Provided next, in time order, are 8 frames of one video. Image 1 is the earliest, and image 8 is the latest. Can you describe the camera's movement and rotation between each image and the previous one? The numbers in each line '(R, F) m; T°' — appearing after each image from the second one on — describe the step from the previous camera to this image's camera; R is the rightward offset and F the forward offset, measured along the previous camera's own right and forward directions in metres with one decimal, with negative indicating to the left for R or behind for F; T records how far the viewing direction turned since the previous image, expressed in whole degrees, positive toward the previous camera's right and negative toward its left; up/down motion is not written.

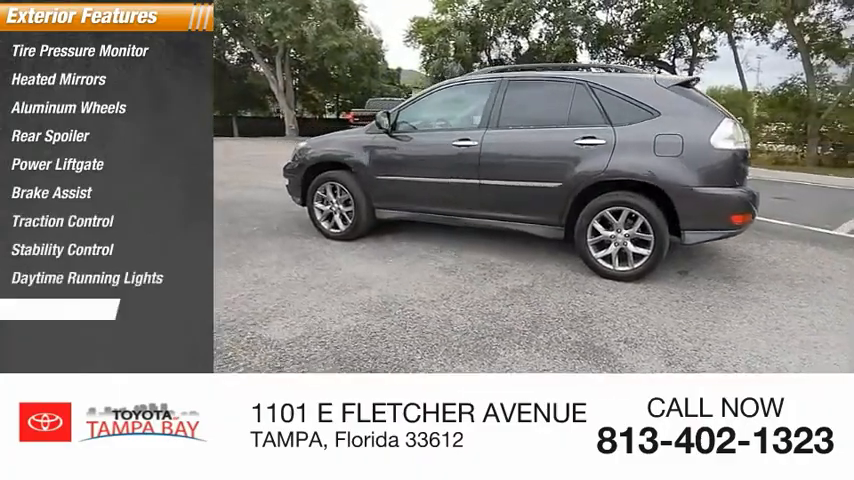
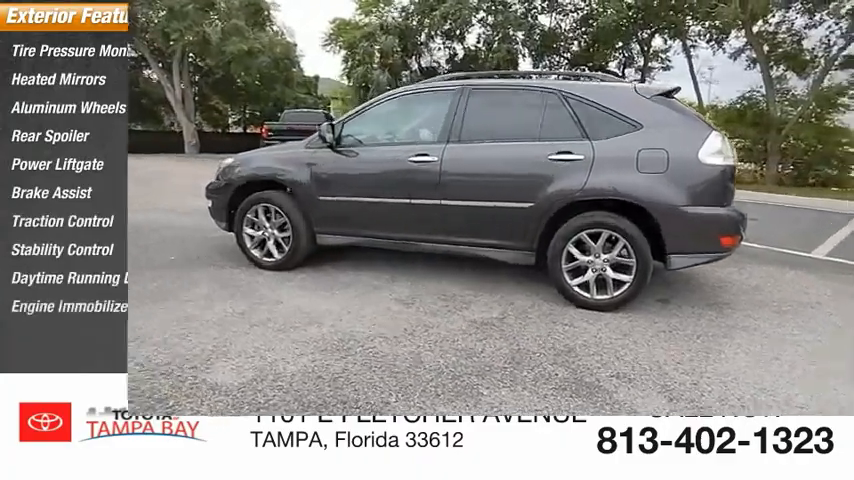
(-0.4, +0.6) m; +10°
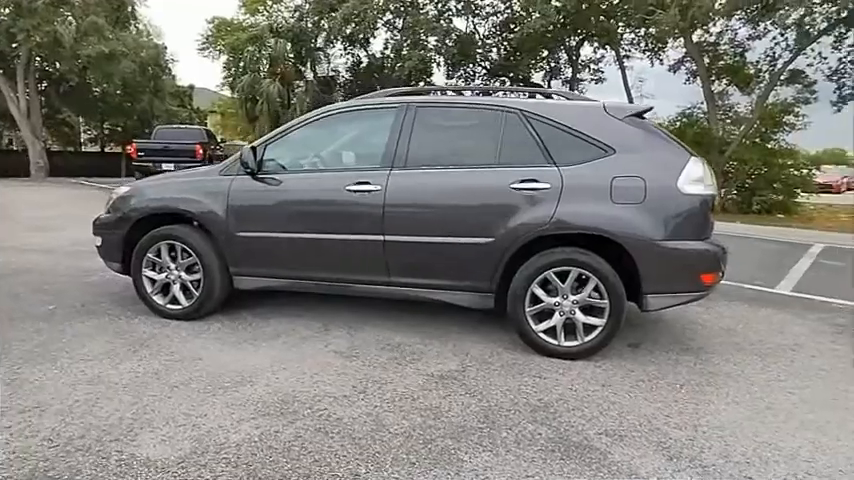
(-0.3, +0.6) m; +10°
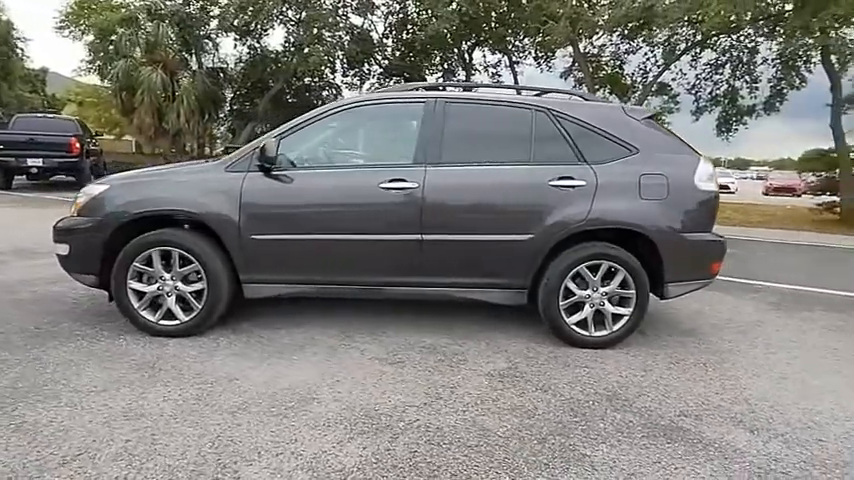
(-1.3, +0.2) m; +13°
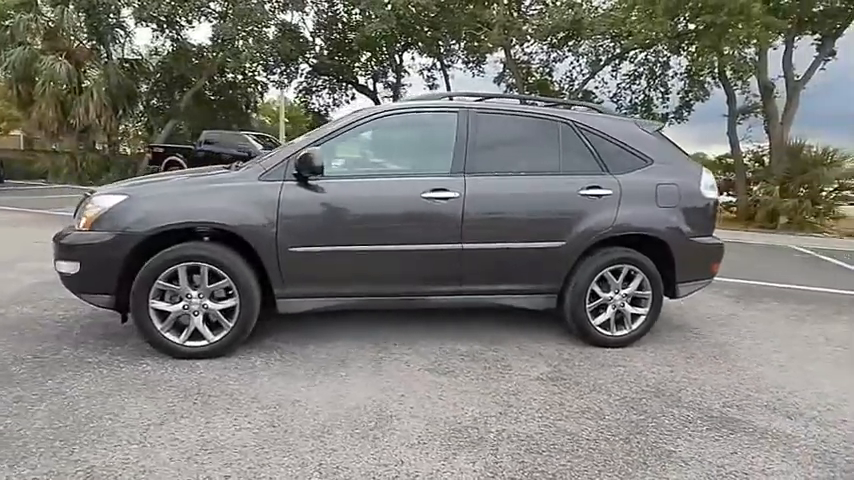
(-1.0, +0.1) m; +9°
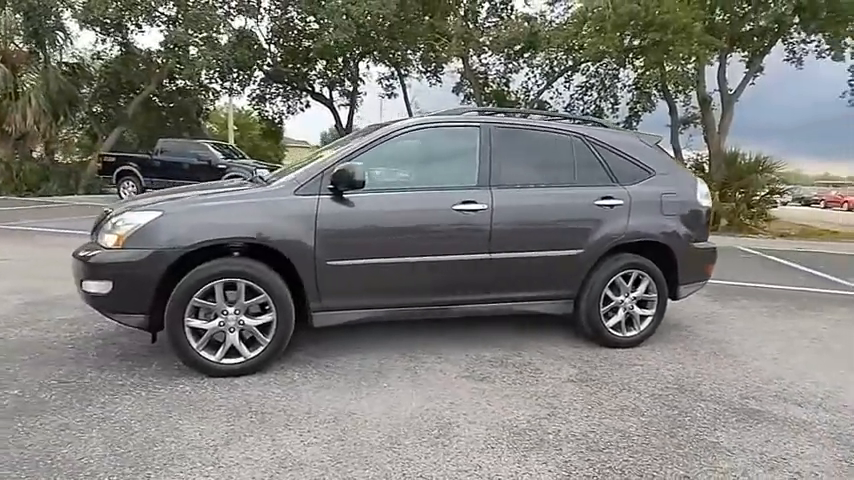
(-0.7, -0.1) m; +6°
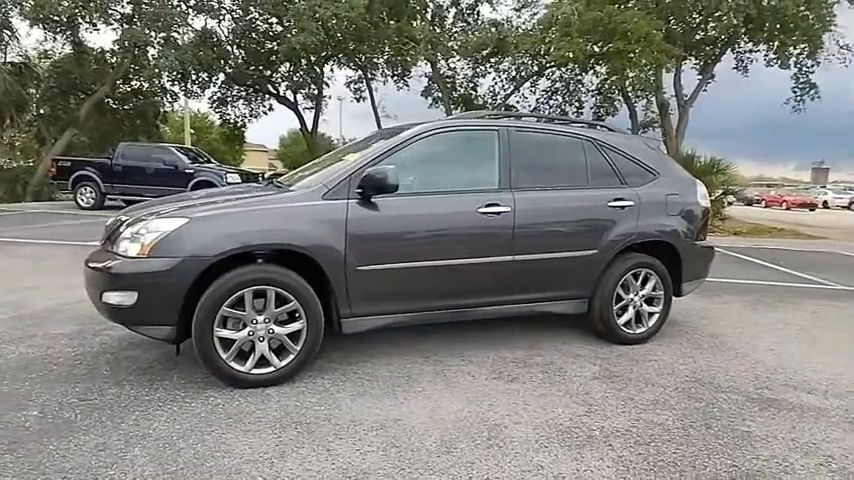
(-0.5, 0.0) m; +5°
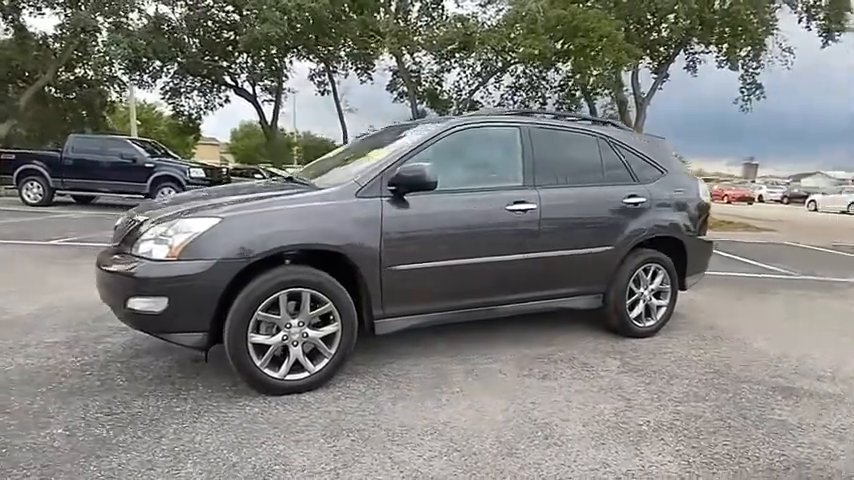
(-0.6, +0.1) m; +5°
